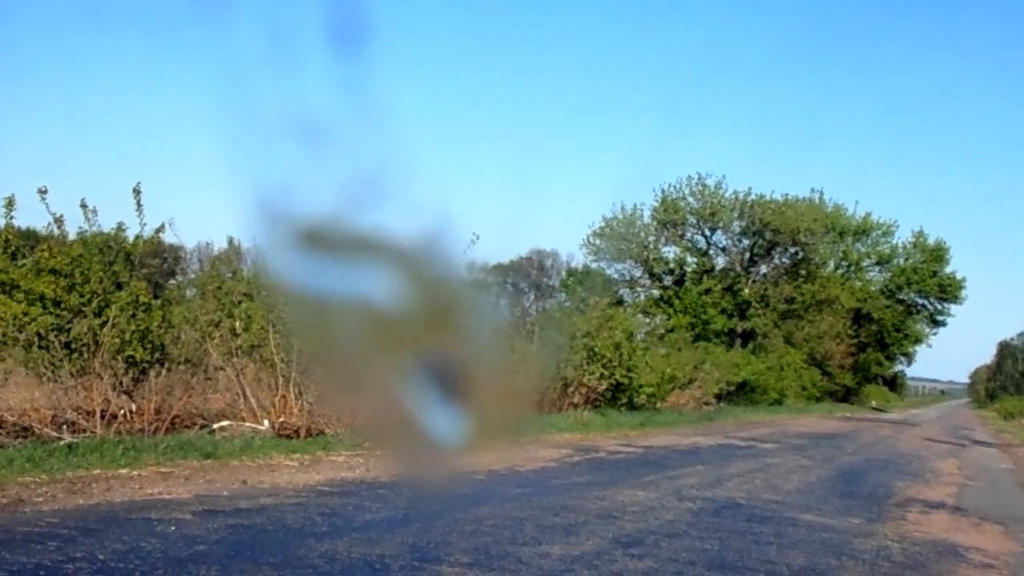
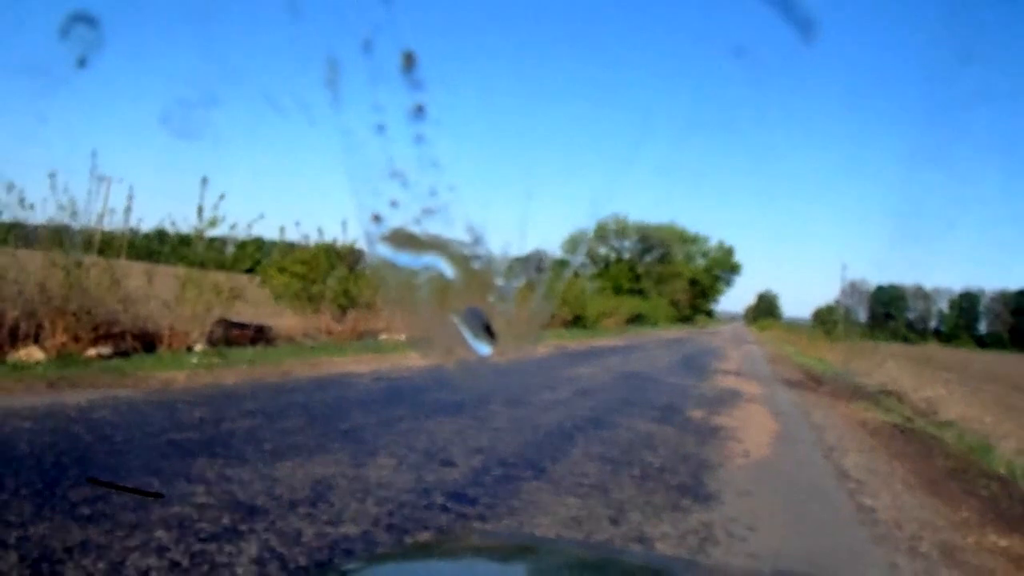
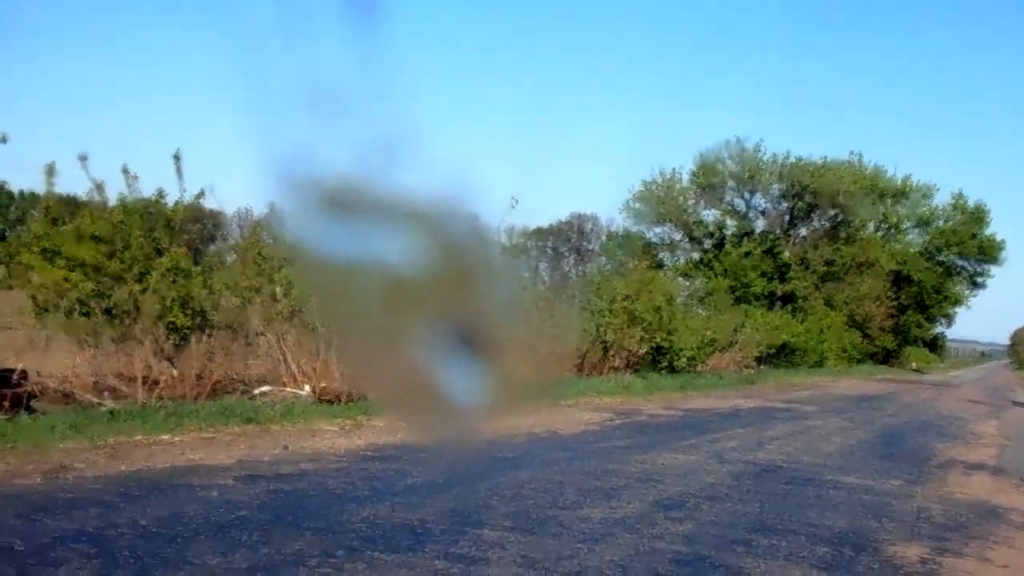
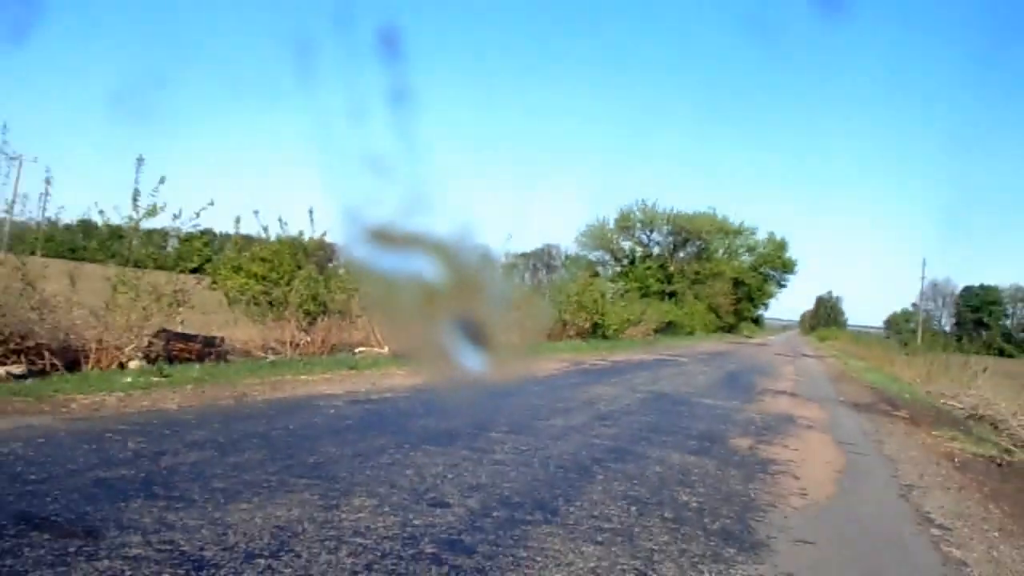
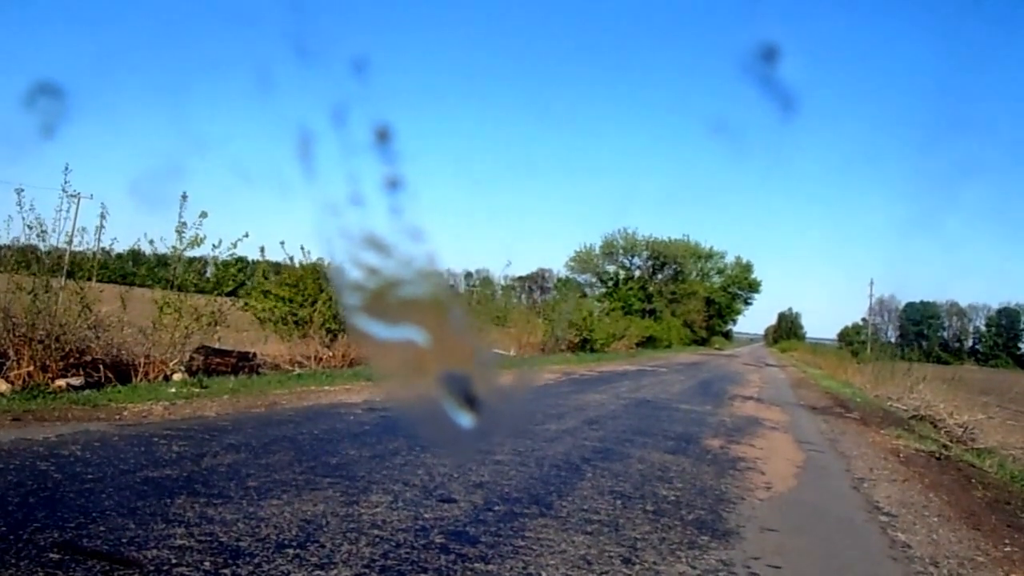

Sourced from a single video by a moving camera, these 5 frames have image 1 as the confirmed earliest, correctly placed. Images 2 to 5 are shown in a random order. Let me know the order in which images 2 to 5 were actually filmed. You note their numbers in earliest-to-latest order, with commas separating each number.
3, 4, 2, 5
